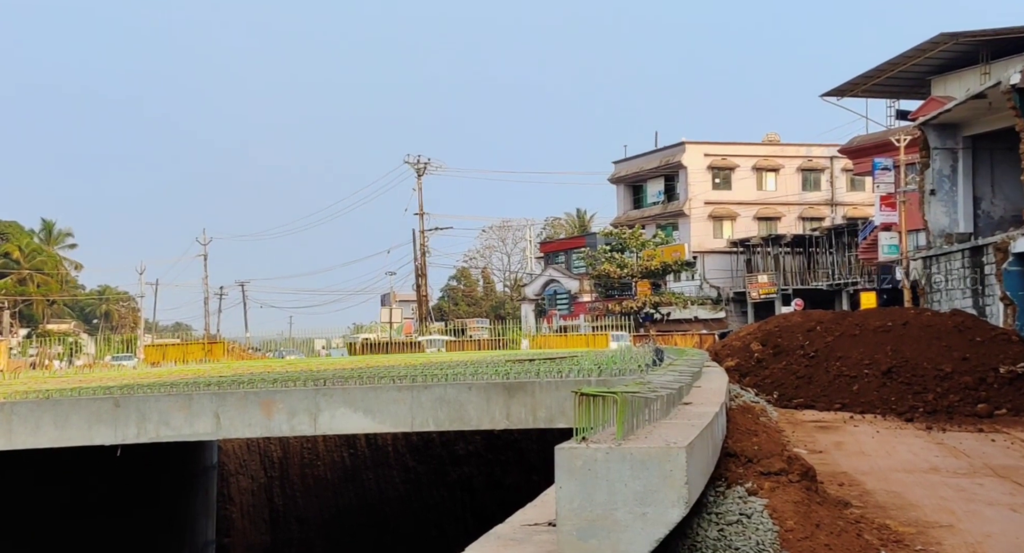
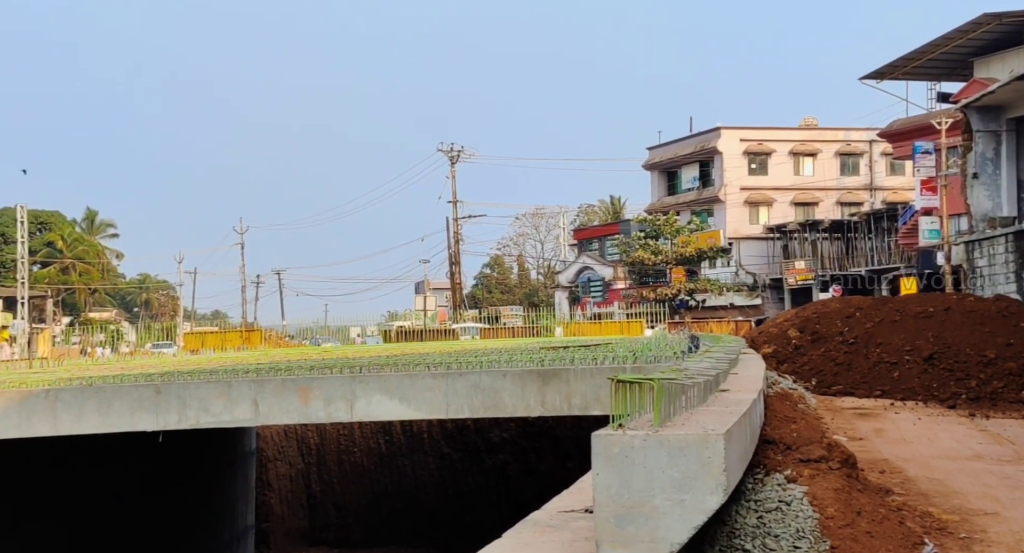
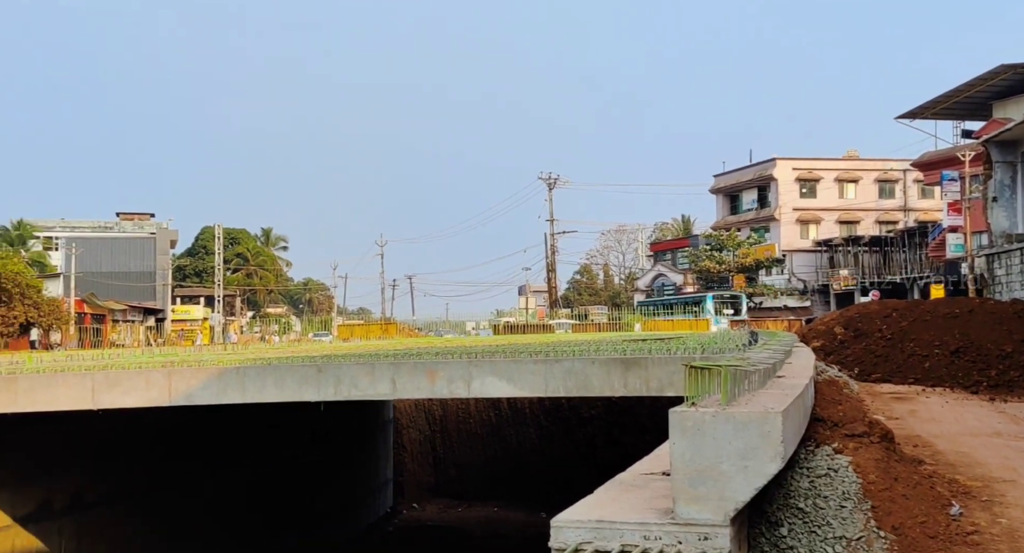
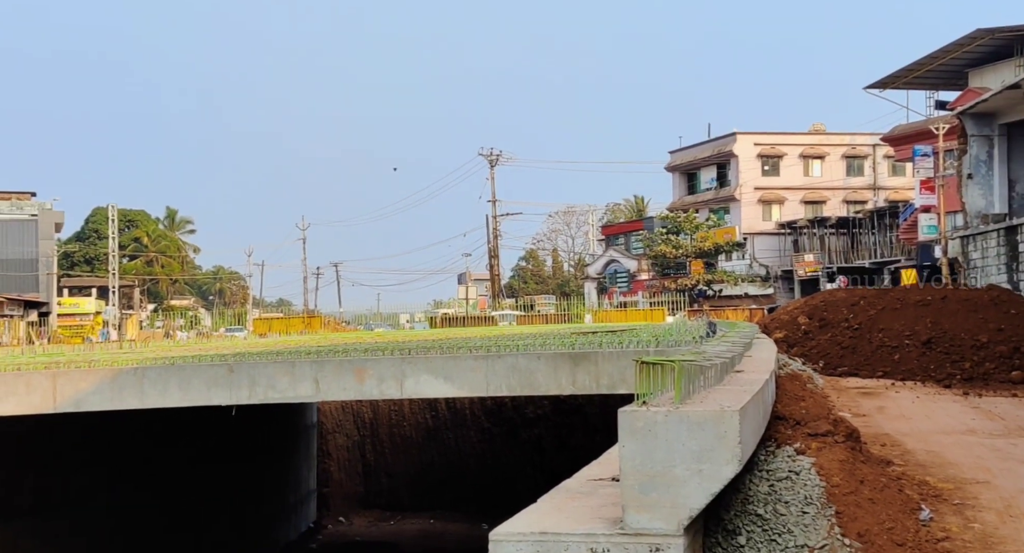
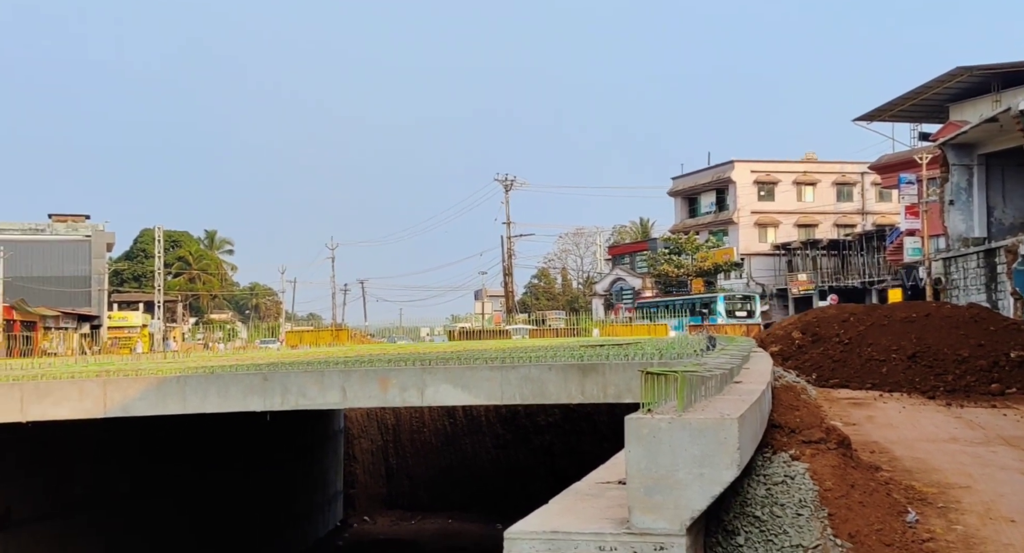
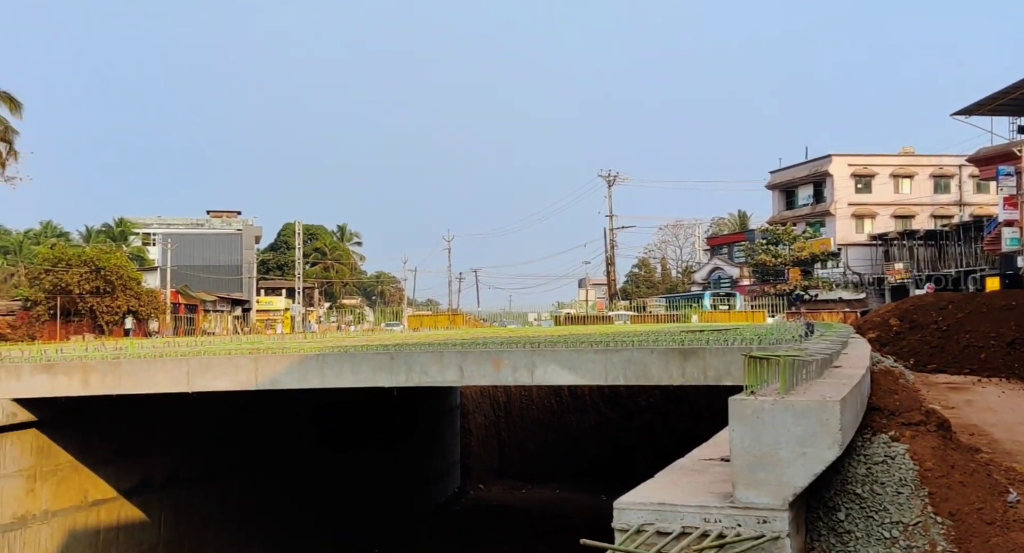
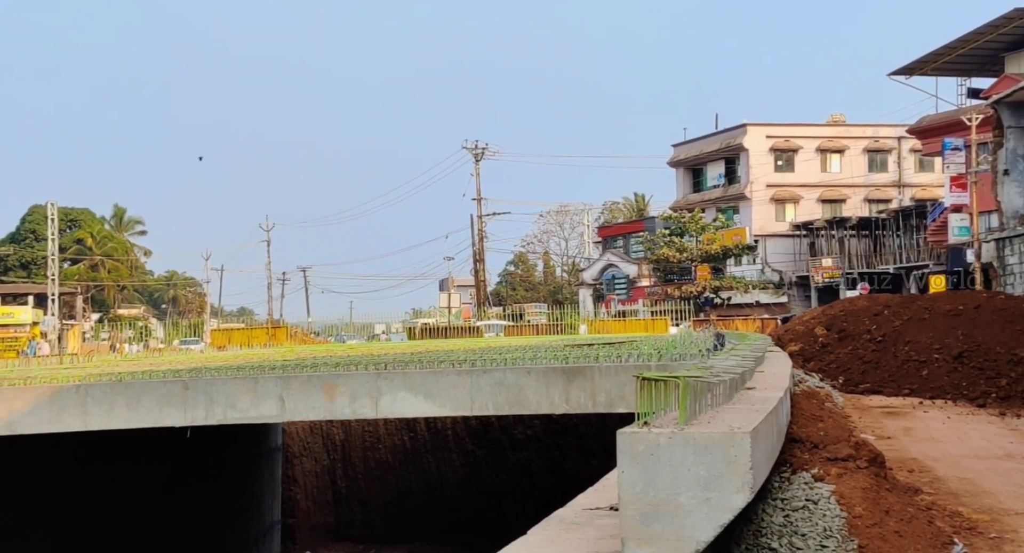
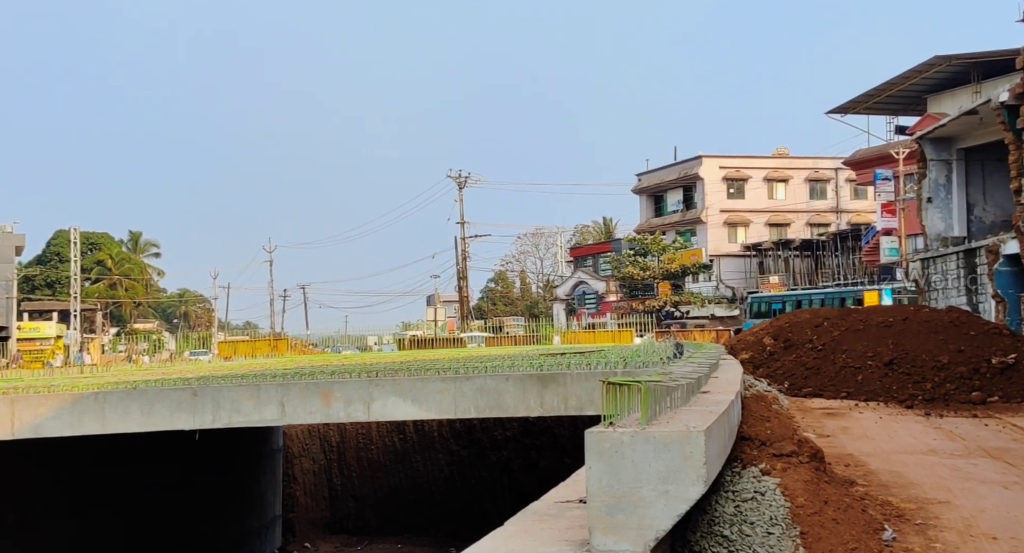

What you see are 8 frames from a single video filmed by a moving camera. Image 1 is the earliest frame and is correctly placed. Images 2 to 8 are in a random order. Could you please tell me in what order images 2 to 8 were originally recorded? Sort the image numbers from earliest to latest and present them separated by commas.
2, 7, 4, 8, 5, 3, 6
